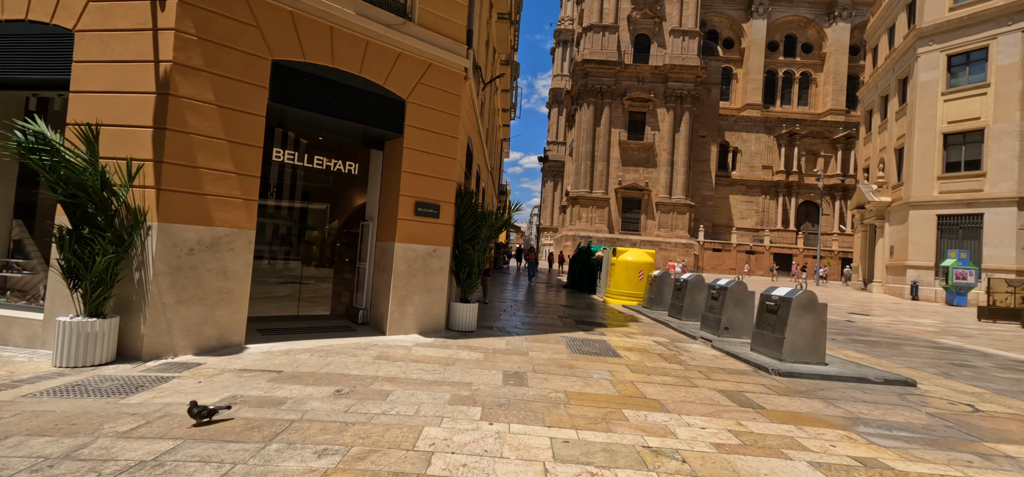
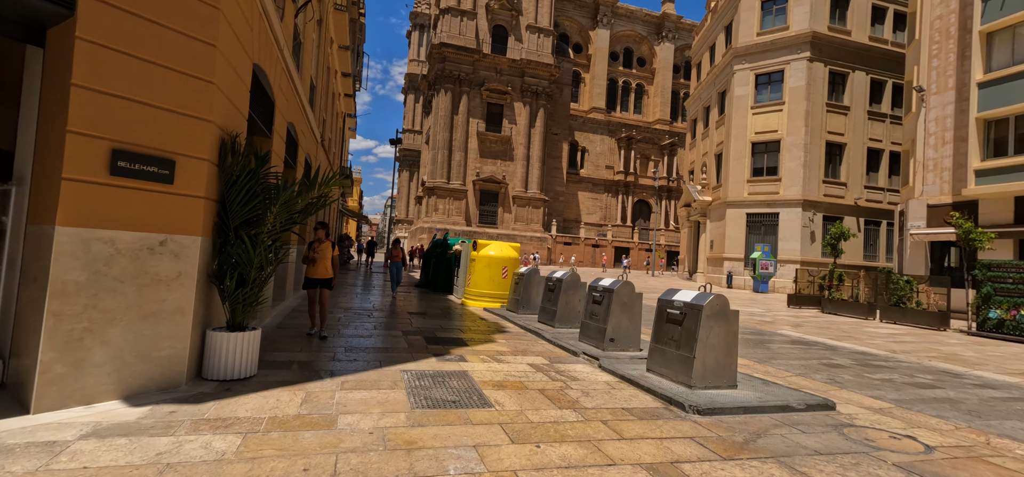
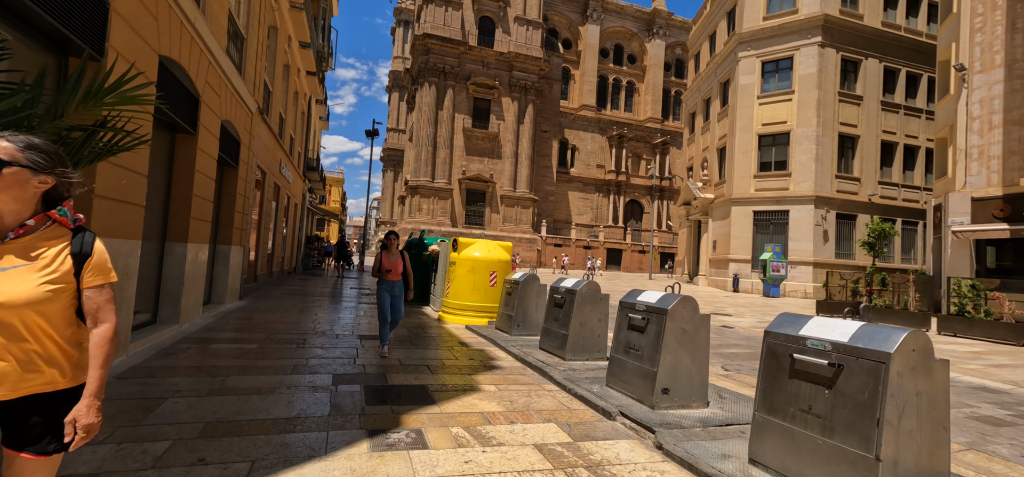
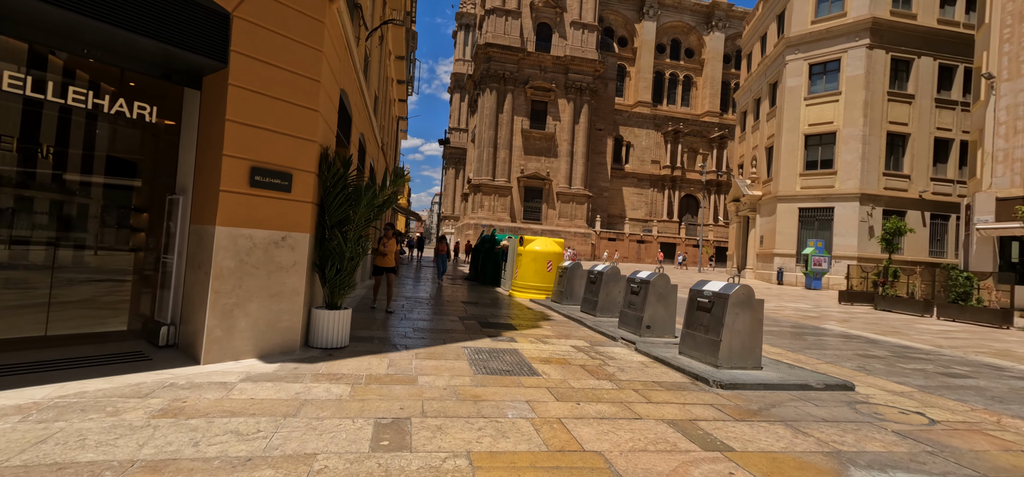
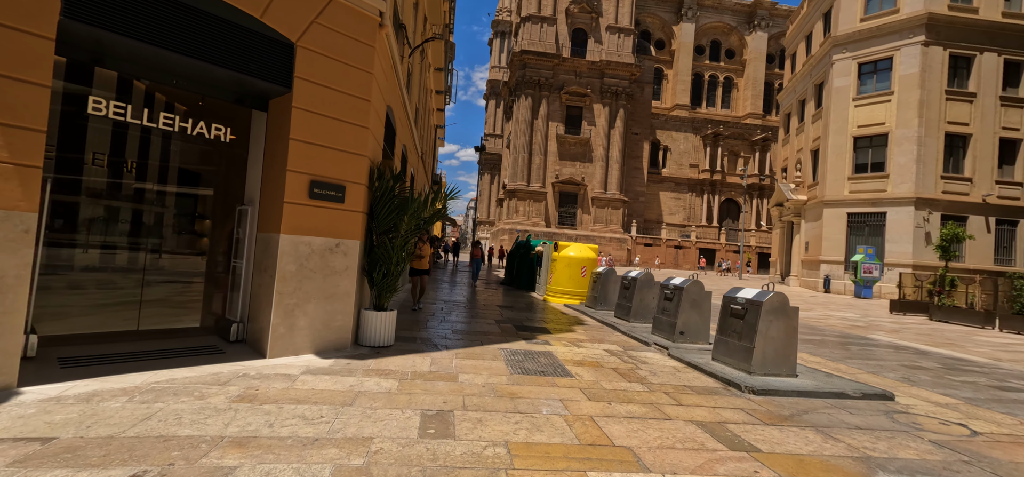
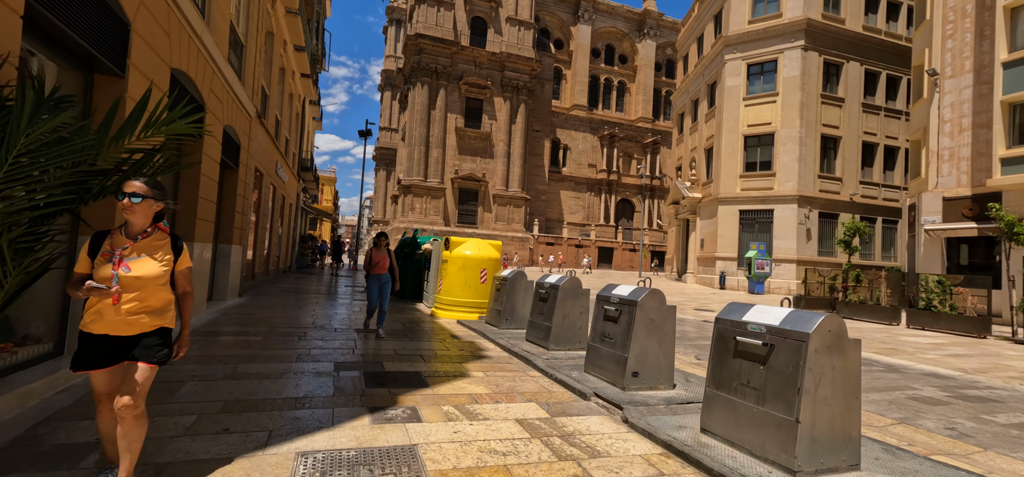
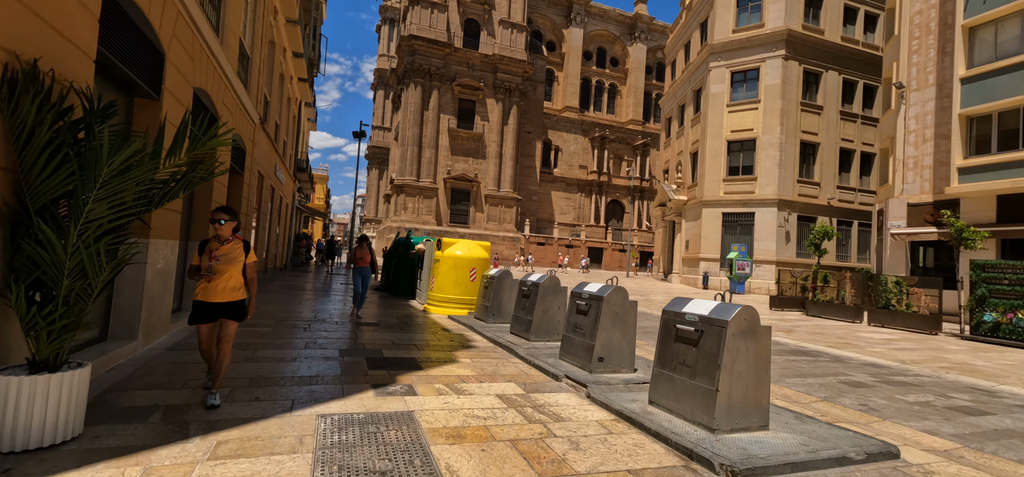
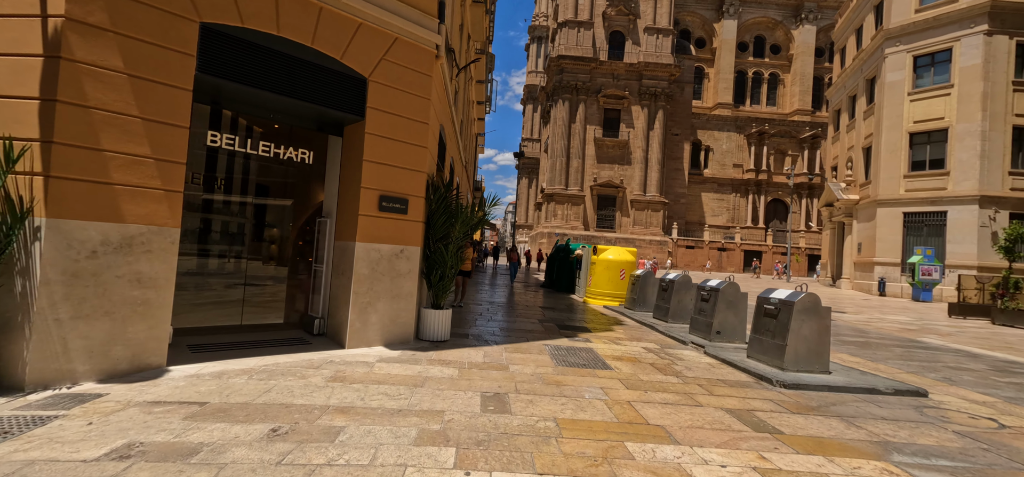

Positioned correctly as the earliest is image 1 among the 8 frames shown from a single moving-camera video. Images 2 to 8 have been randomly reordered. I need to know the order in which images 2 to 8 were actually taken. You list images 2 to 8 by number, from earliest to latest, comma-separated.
8, 5, 4, 2, 7, 6, 3
